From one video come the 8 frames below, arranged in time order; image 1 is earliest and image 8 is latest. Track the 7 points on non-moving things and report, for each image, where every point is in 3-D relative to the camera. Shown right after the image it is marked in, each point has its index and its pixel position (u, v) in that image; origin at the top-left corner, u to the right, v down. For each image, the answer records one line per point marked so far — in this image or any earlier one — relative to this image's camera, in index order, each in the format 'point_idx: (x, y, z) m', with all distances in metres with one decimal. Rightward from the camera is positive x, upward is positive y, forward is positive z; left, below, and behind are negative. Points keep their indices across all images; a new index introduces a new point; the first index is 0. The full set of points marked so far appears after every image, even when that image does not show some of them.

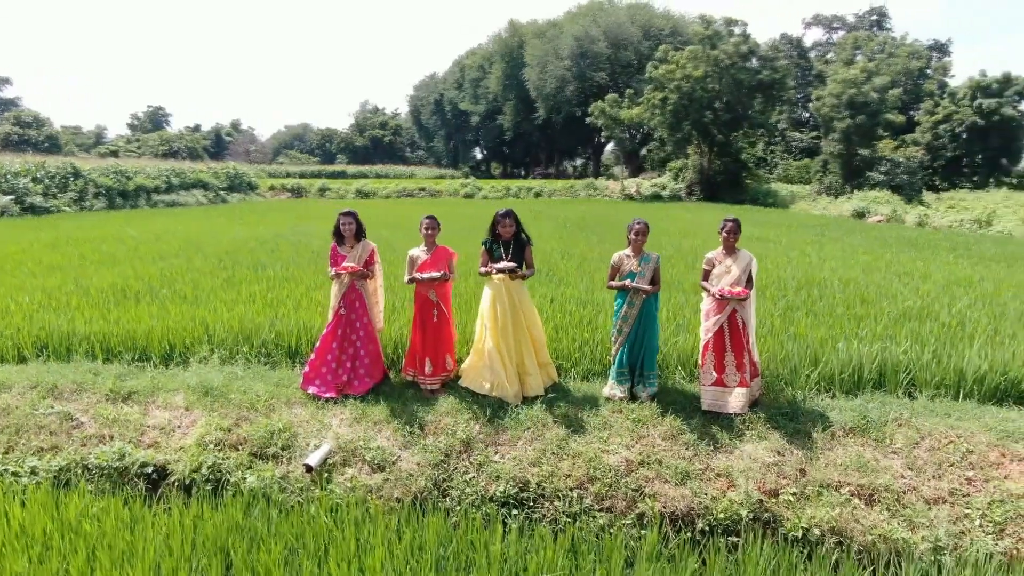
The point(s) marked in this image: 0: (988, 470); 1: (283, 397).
0: (+2.0, -0.7, +3.2) m
1: (-1.1, -0.5, +3.9) m
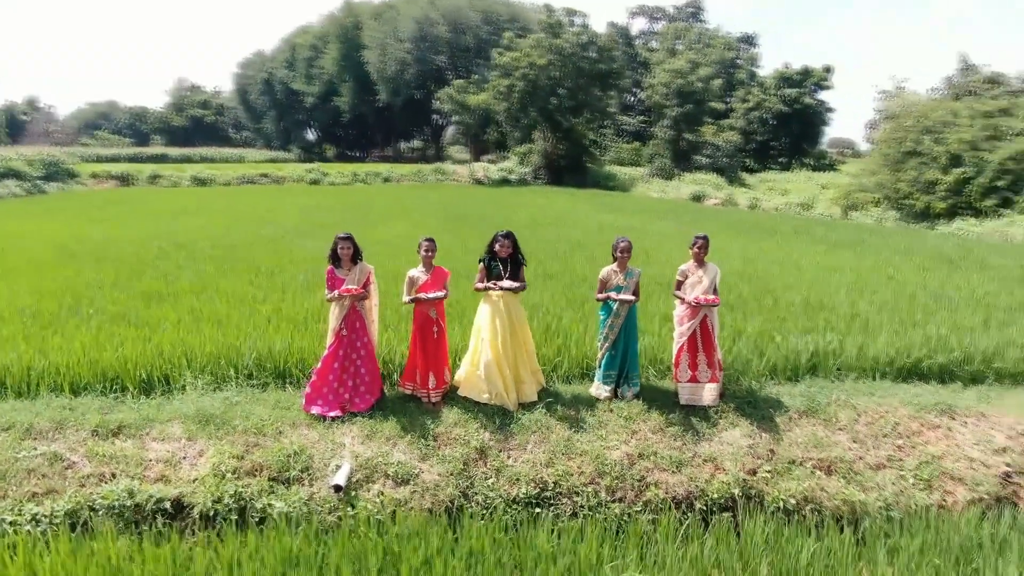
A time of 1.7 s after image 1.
0: (+2.0, -0.8, +3.9) m
1: (-1.1, -0.7, +3.9) m
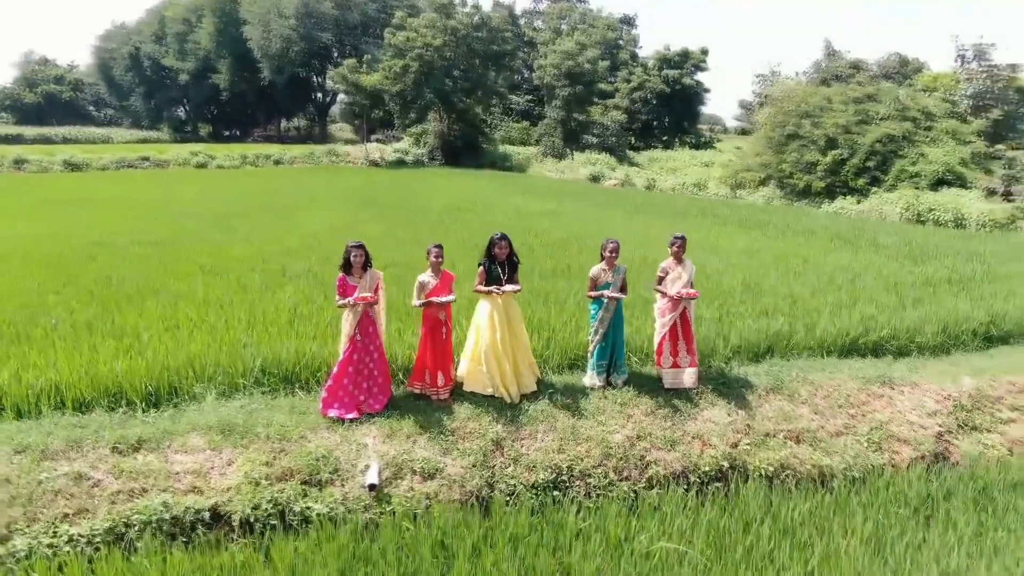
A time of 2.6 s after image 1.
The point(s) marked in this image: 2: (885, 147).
0: (+2.0, -0.7, +4.5) m
1: (-1.1, -0.7, +4.0) m
2: (+7.7, +2.9, +16.2) m
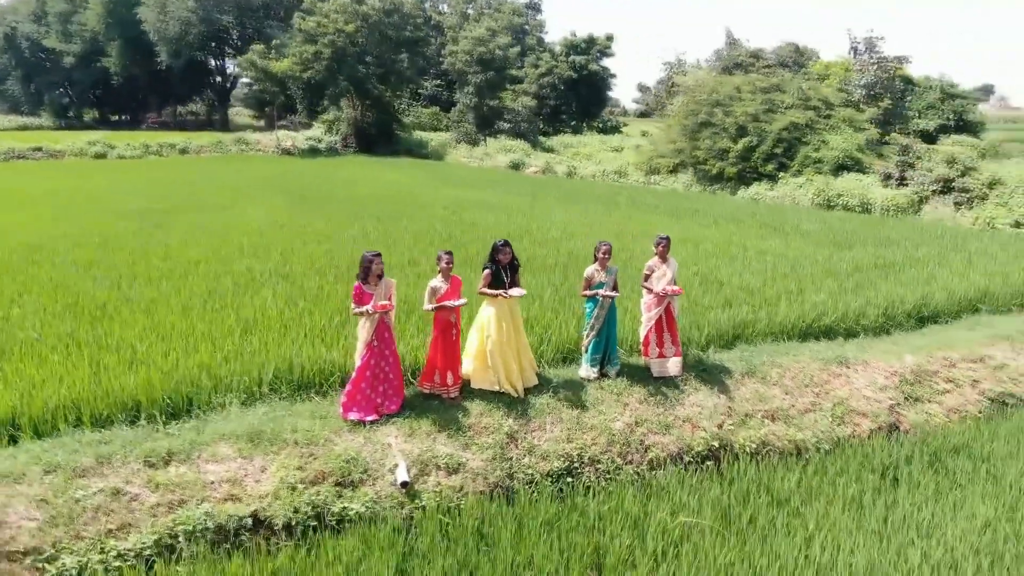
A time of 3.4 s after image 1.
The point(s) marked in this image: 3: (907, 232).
0: (+2.0, -0.6, +5.1) m
1: (-1.0, -0.7, +4.2) m
2: (+6.1, +3.4, +17.2) m
3: (+4.8, +0.7, +9.4) m
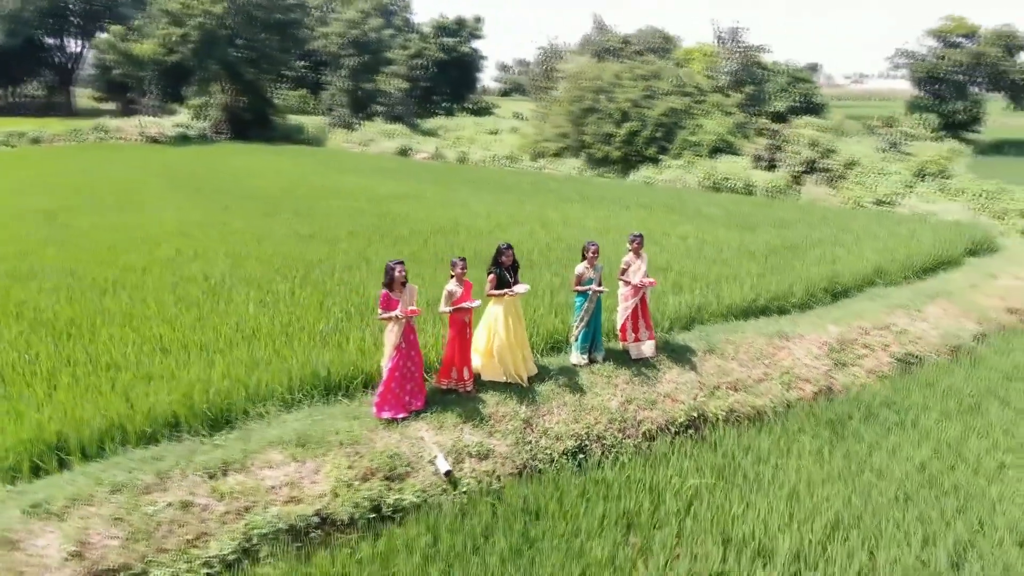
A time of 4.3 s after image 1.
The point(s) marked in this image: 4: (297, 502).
0: (+1.9, -0.5, +5.9) m
1: (-0.9, -0.8, +4.5) m
2: (+3.7, +4.0, +18.4) m
3: (+3.8, +1.0, +10.5) m
4: (-1.1, -1.1, +4.0) m
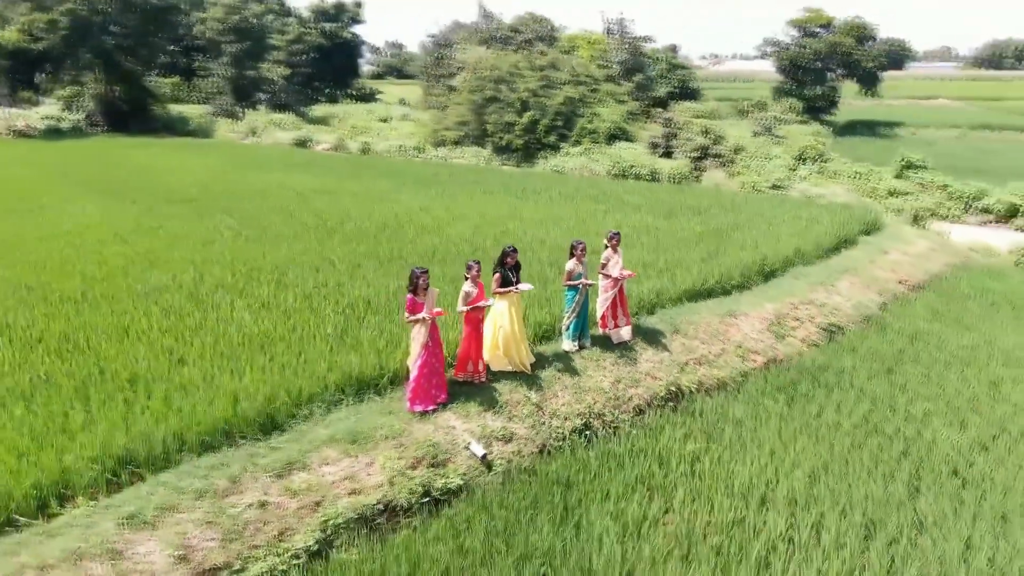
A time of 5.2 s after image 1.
0: (+1.8, -0.4, +6.7) m
1: (-0.7, -0.8, +4.9) m
2: (+1.4, +4.4, +19.2) m
3: (+2.9, +1.3, +11.5) m
4: (-0.8, -1.1, +4.4) m
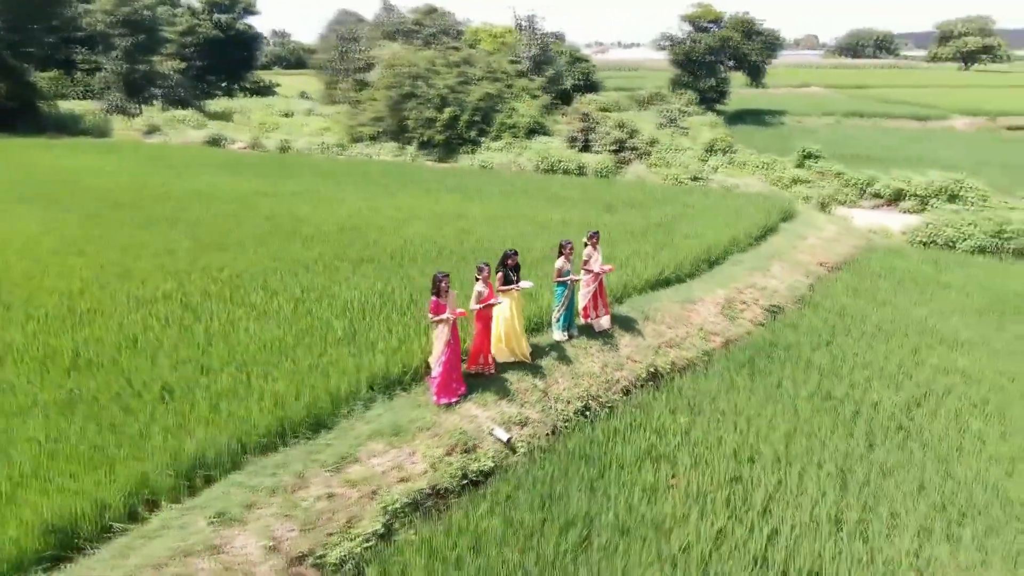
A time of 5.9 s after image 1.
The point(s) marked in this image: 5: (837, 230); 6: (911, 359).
0: (+1.7, -0.3, +7.5) m
1: (-0.6, -0.9, +5.4) m
2: (-0.7, +4.7, +19.8) m
3: (+2.0, +1.5, +12.4) m
4: (-0.6, -1.2, +4.8) m
5: (+4.7, +0.8, +11.3) m
6: (+3.6, -0.6, +7.0) m
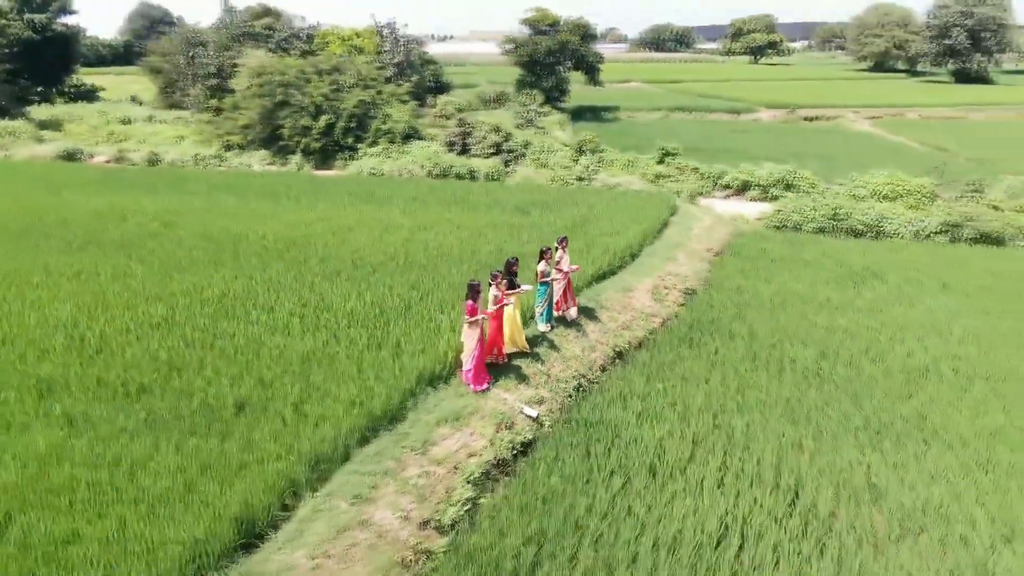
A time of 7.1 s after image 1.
0: (+1.3, -0.2, +8.9) m
1: (-0.4, -0.9, +6.4) m
2: (-4.0, +4.6, +20.3) m
3: (+0.4, +1.6, +13.8) m
4: (-0.3, -1.2, +5.8) m
5: (+3.4, +1.2, +13.3) m
6: (+3.3, -0.4, +8.9) m
